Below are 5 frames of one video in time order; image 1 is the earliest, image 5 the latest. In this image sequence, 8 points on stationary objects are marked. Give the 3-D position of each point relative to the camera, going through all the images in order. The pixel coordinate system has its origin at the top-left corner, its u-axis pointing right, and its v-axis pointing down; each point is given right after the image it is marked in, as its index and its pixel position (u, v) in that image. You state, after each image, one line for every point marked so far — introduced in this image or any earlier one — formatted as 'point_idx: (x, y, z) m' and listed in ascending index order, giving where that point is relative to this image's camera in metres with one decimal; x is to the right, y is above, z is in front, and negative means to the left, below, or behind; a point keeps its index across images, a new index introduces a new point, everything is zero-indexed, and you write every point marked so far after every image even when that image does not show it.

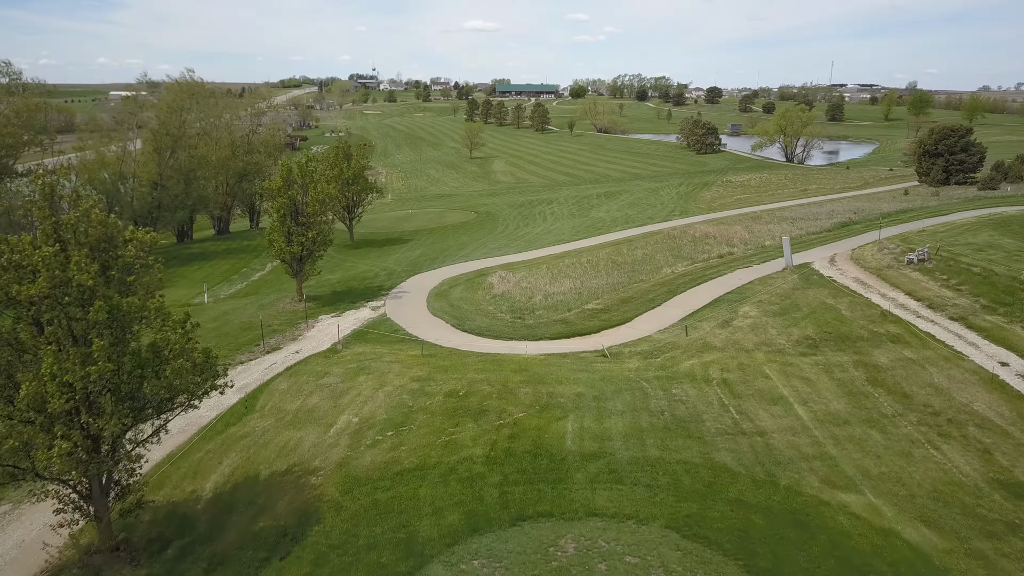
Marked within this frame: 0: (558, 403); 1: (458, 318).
0: (+1.0, -2.4, +13.0) m
1: (-1.7, -1.0, +19.8) m
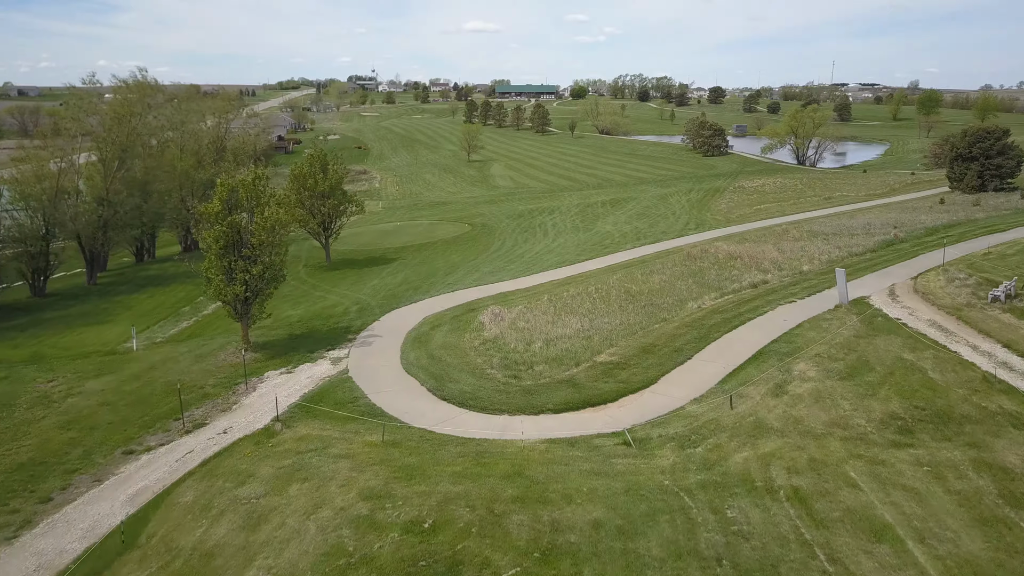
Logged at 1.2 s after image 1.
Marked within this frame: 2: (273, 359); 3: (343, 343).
0: (+0.8, -3.7, +9.0) m
1: (-1.9, -2.3, +15.7) m
2: (-6.8, -2.0, +17.5) m
3: (-5.1, -1.7, +18.5) m
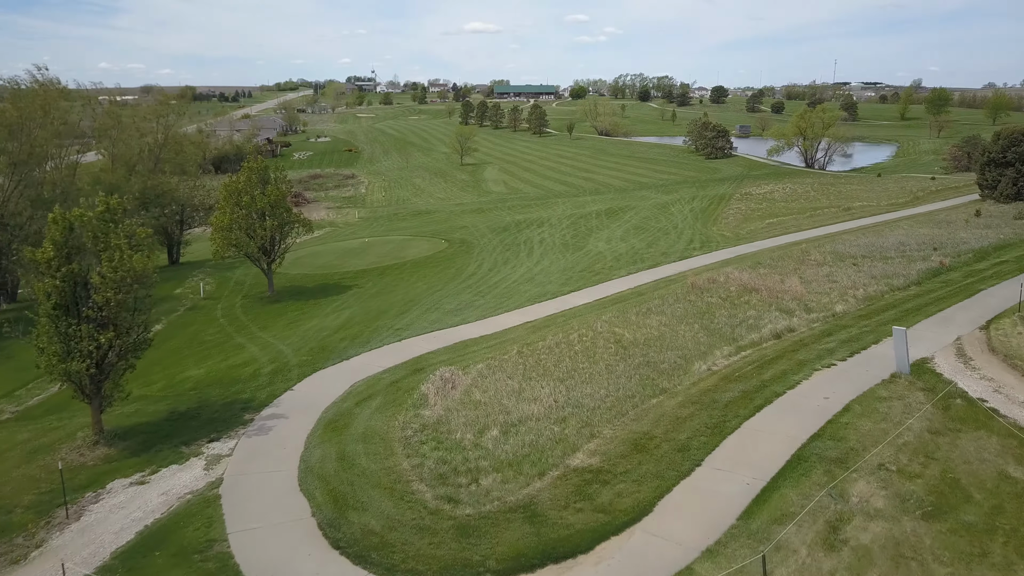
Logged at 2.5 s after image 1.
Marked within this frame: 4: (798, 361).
0: (-0.4, -5.2, +4.3) m
1: (-3.1, -3.8, +11.1) m
2: (-8.0, -3.5, +12.9) m
3: (-6.3, -3.2, +13.9) m
4: (+7.3, -1.9, +15.7) m
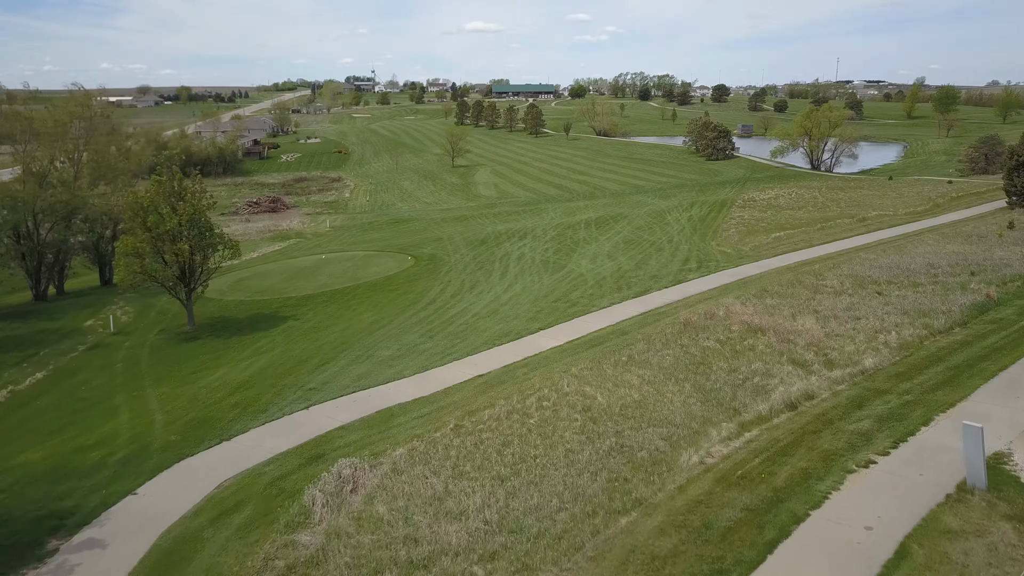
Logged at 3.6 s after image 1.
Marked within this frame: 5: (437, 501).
0: (-1.9, -6.5, +0.1) m
1: (-4.6, -5.1, +6.9) m
2: (-9.5, -4.8, +8.8) m
3: (-7.8, -4.5, +9.7) m
4: (+5.9, -3.1, +11.6) m
5: (-1.3, -3.8, +11.3) m
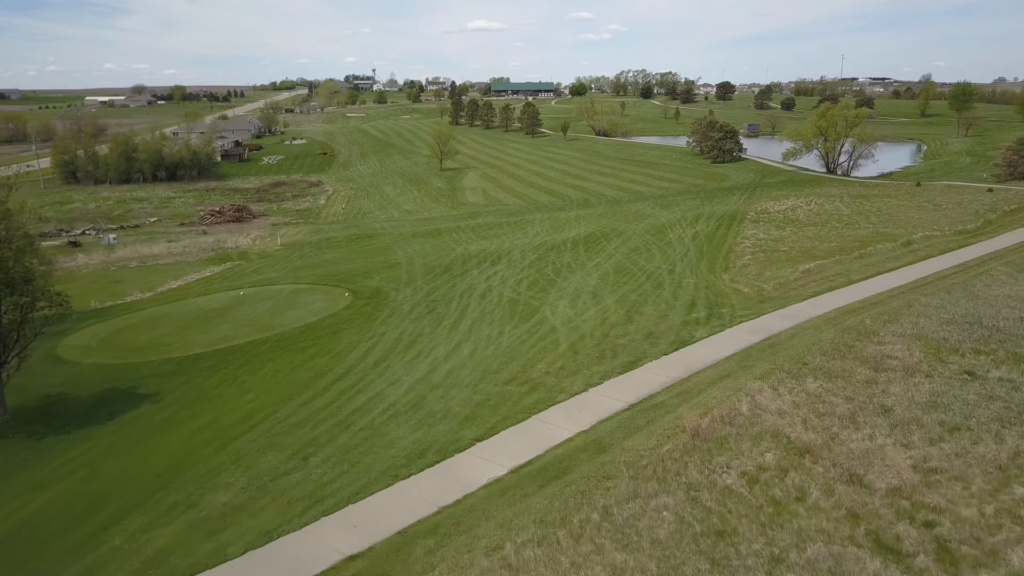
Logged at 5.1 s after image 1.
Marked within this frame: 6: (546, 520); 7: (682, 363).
0: (-3.7, -8.5, -6.5) m
1: (-6.4, -7.1, +0.3) m
2: (-11.3, -6.9, +2.1) m
3: (-9.6, -6.5, +3.1) m
4: (+4.1, -5.1, +4.9) m
5: (-3.1, -5.9, +4.6) m
6: (+0.6, -4.0, +10.7) m
7: (+5.0, -2.1, +17.7) m
